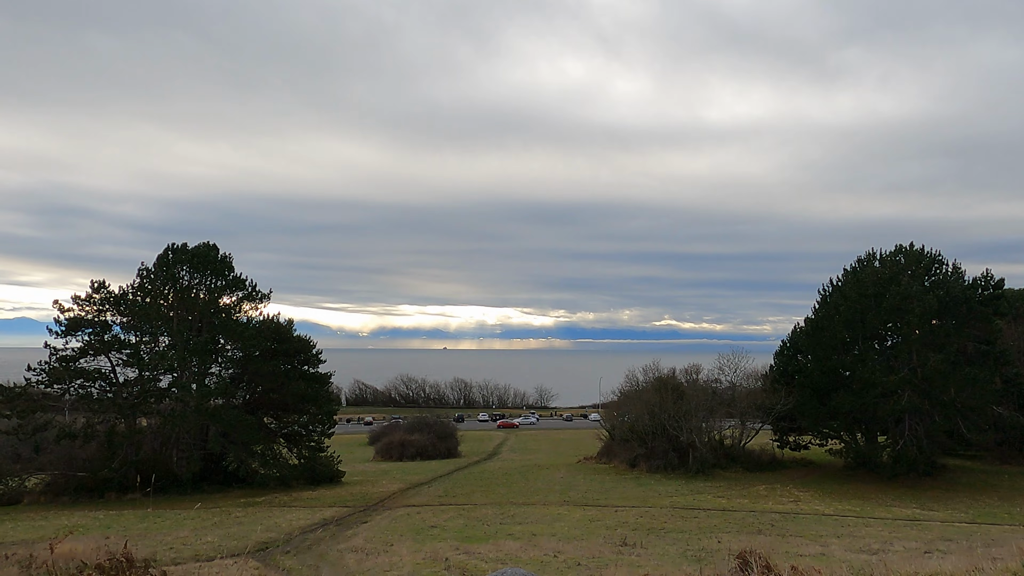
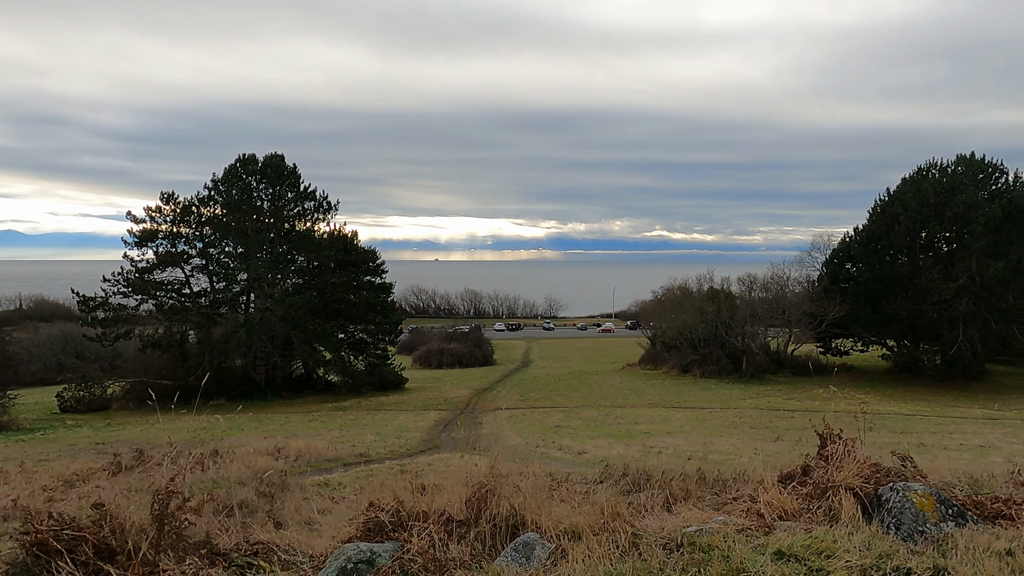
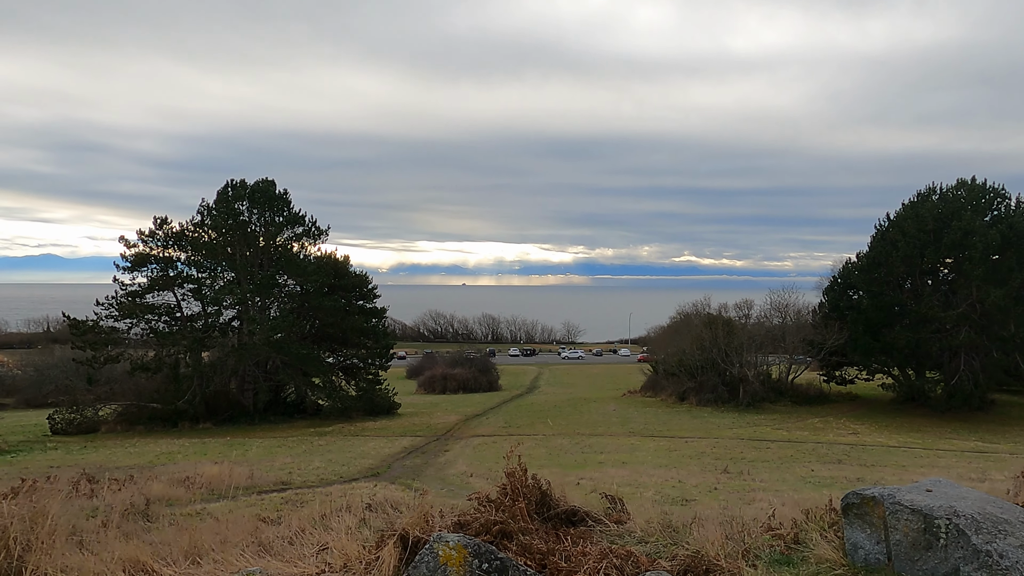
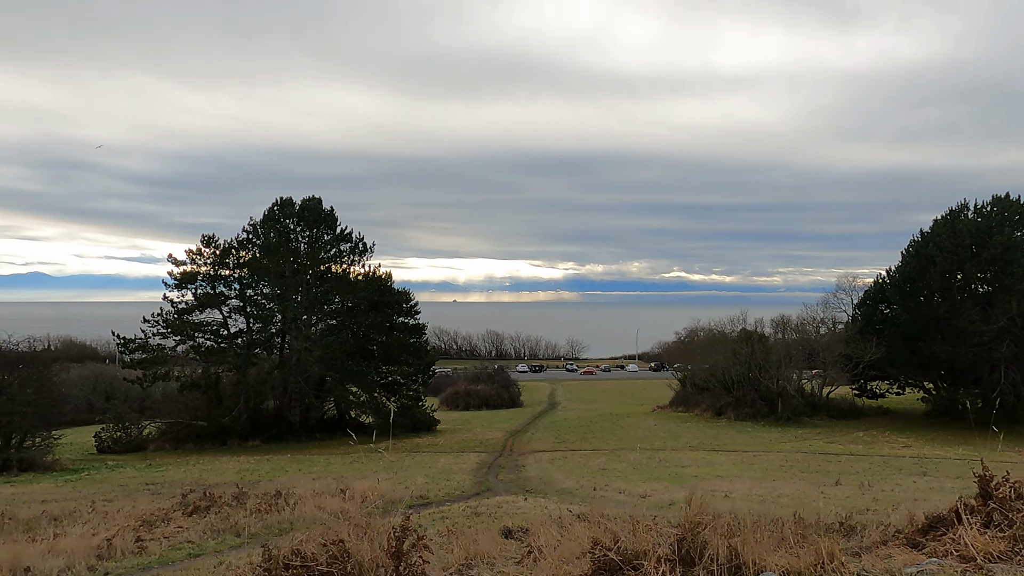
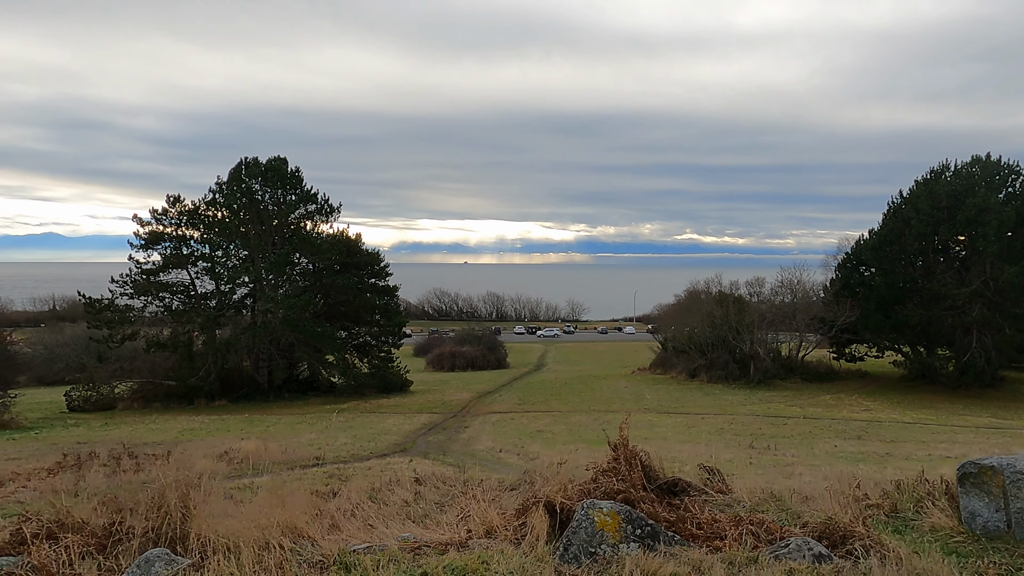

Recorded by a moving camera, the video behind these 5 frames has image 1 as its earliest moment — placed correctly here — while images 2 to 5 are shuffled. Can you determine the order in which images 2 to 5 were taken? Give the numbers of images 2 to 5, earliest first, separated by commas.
3, 5, 2, 4
